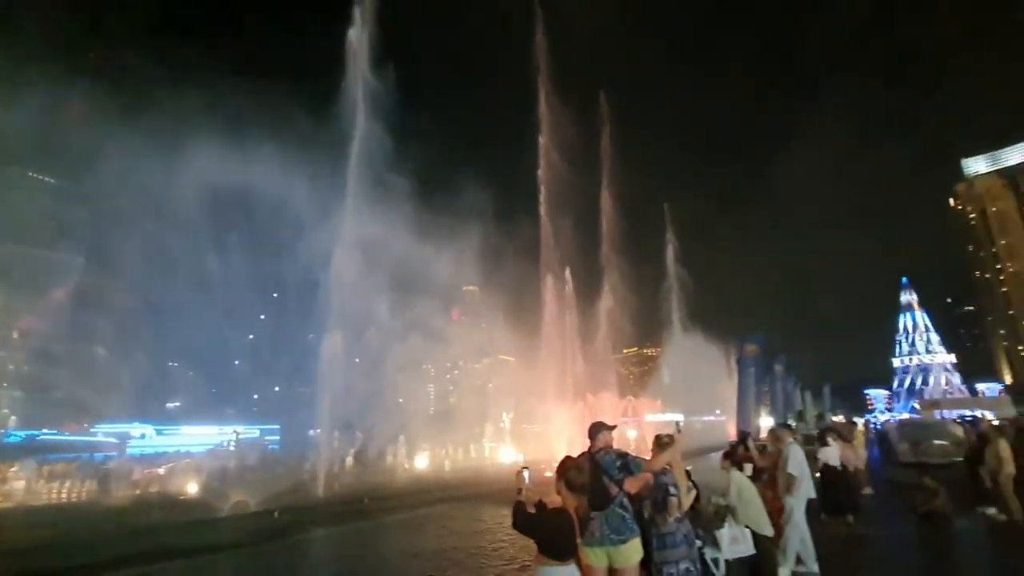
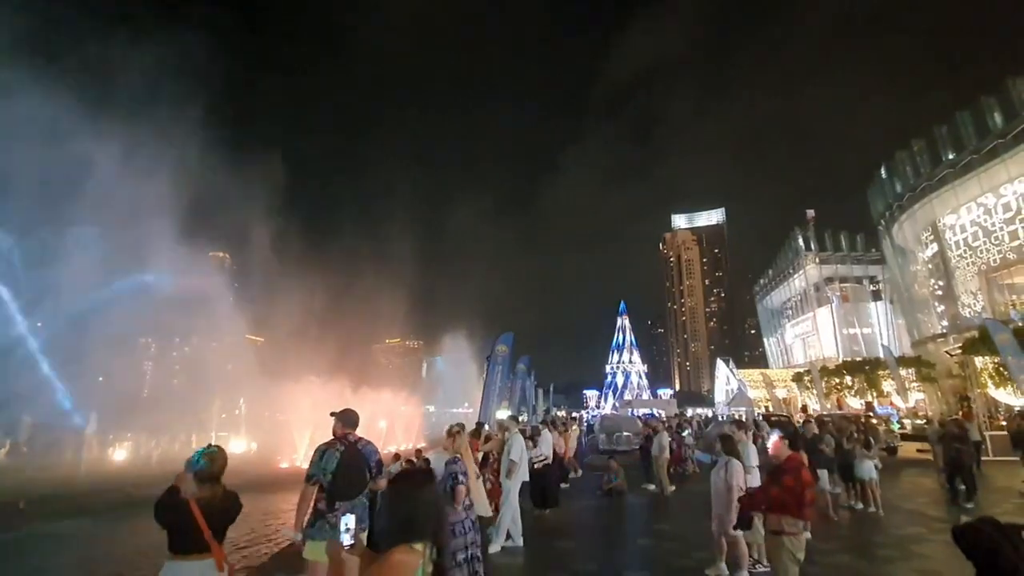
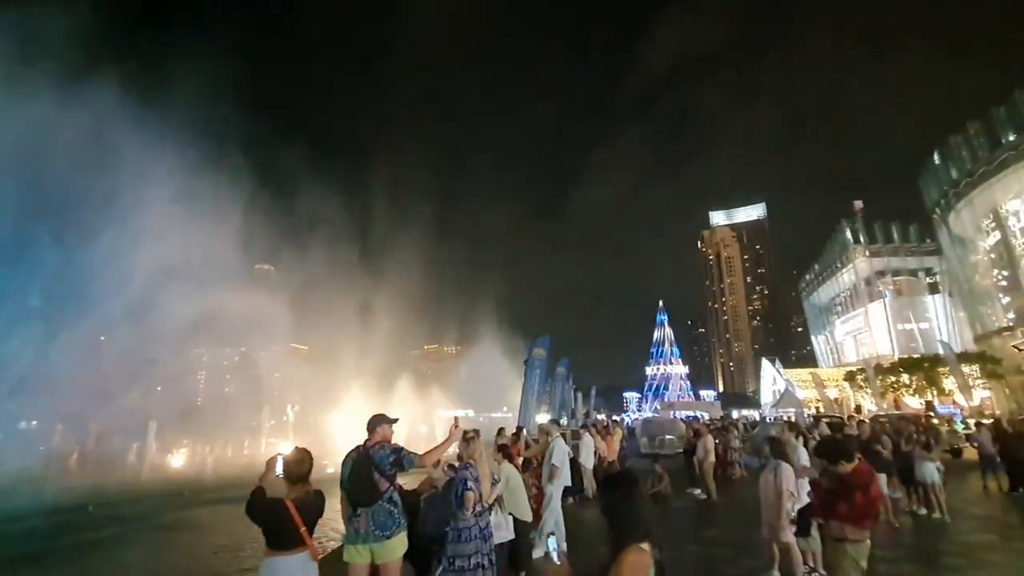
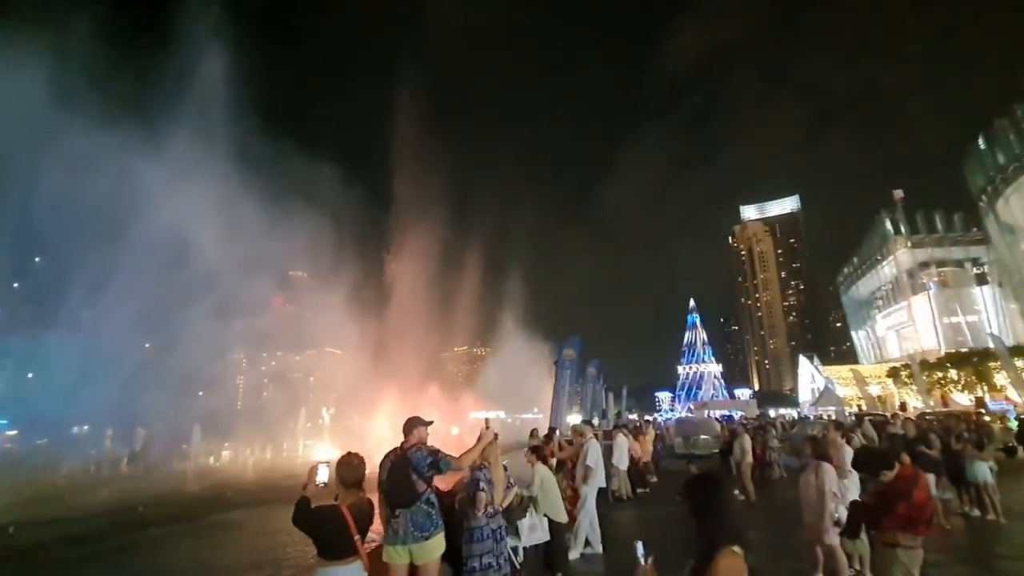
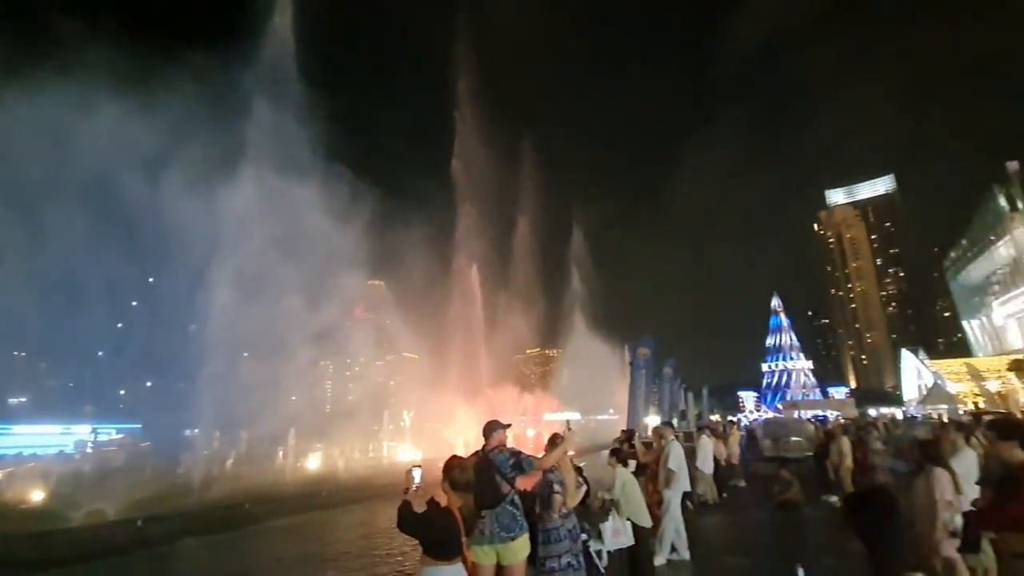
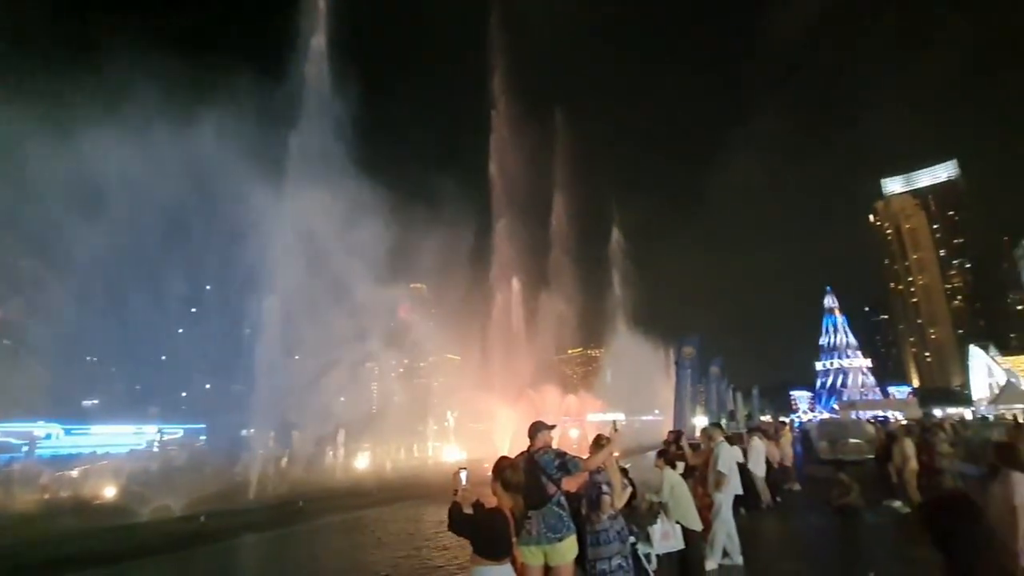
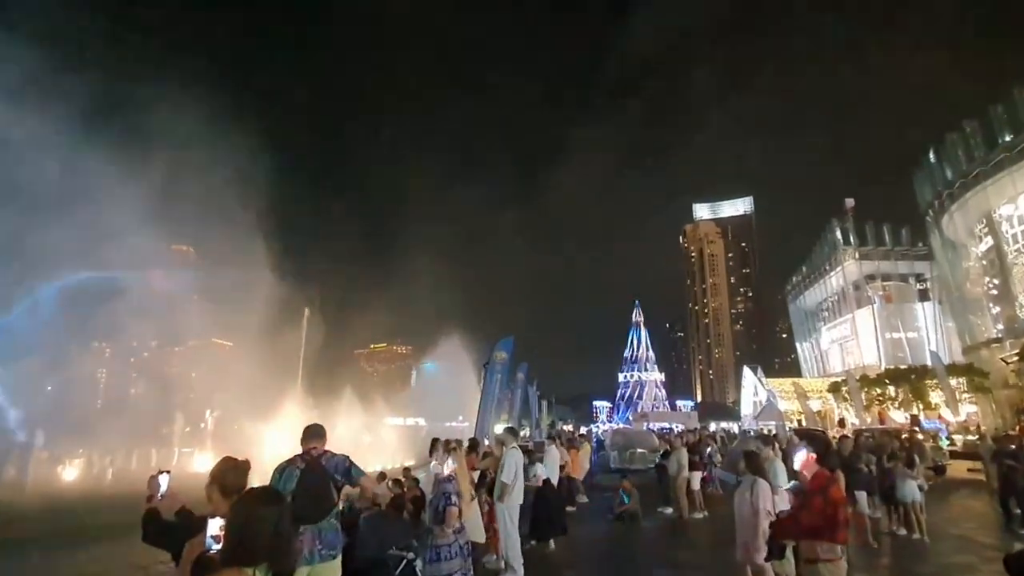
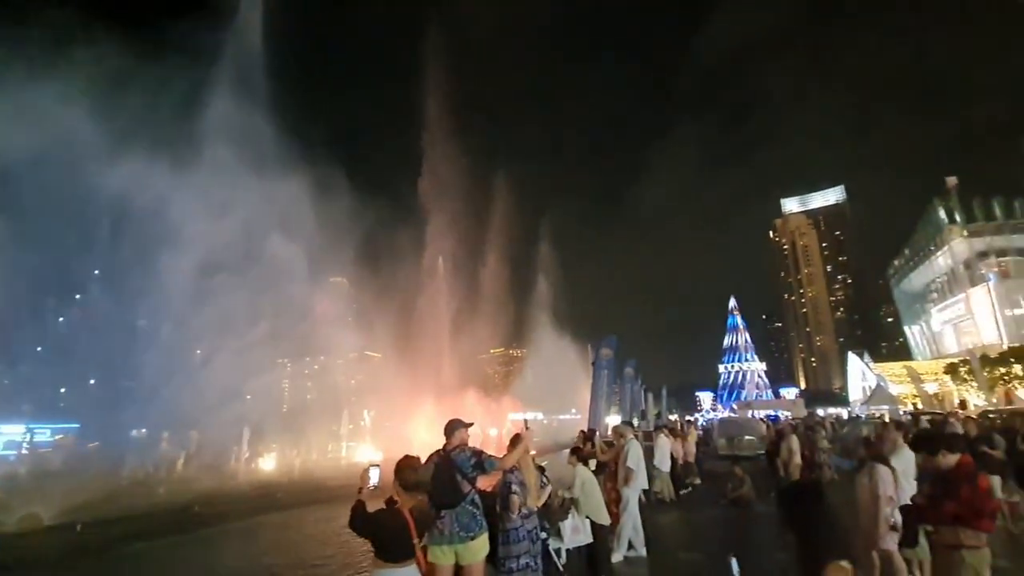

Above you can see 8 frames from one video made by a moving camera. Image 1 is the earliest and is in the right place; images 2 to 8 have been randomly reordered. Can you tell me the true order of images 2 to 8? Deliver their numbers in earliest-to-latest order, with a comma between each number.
6, 5, 8, 4, 3, 2, 7
